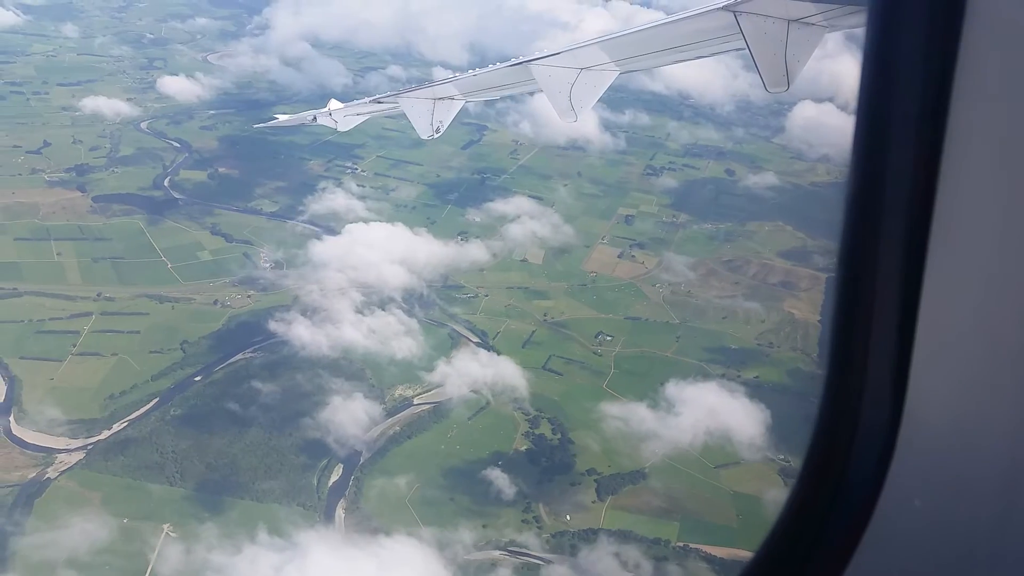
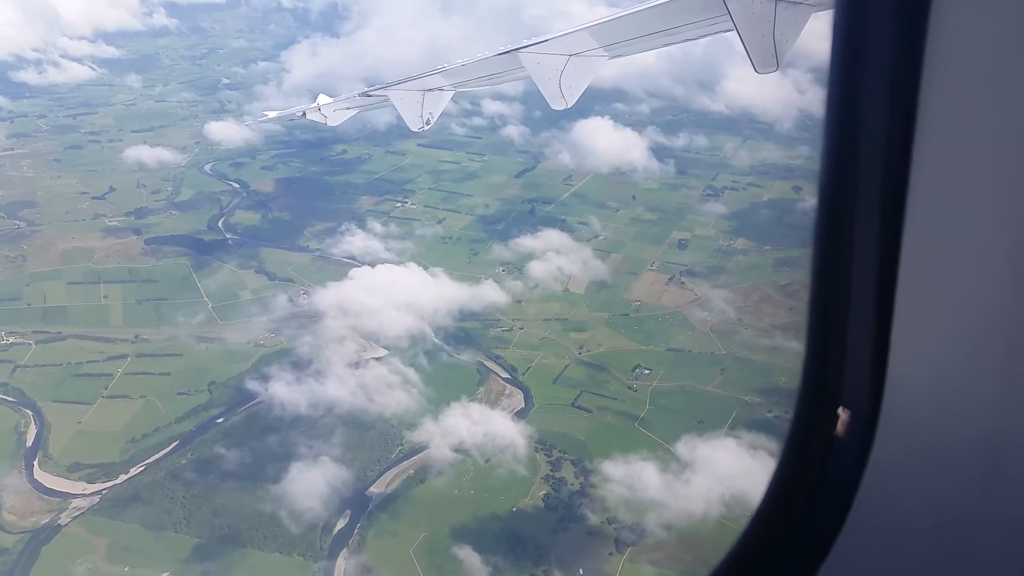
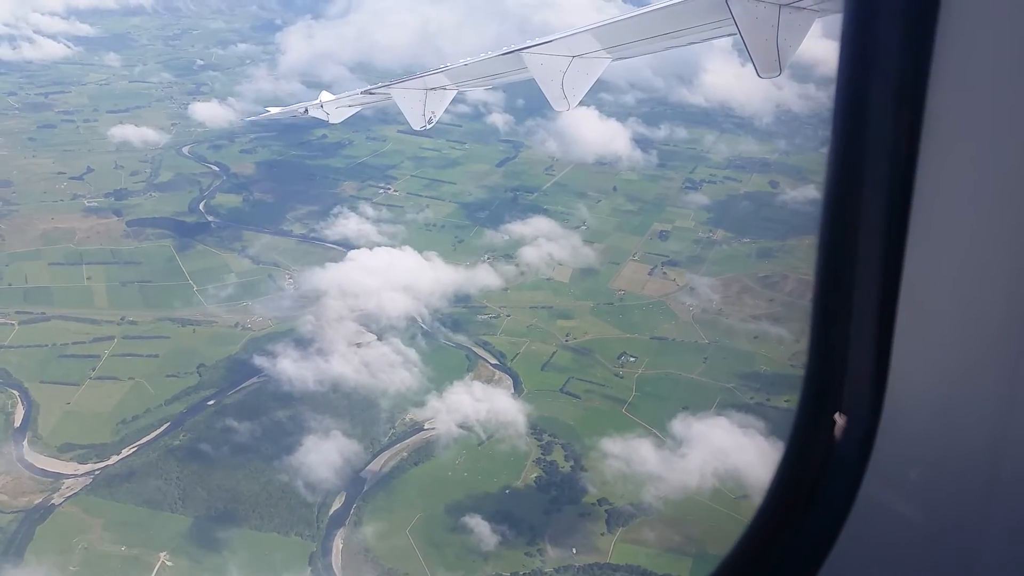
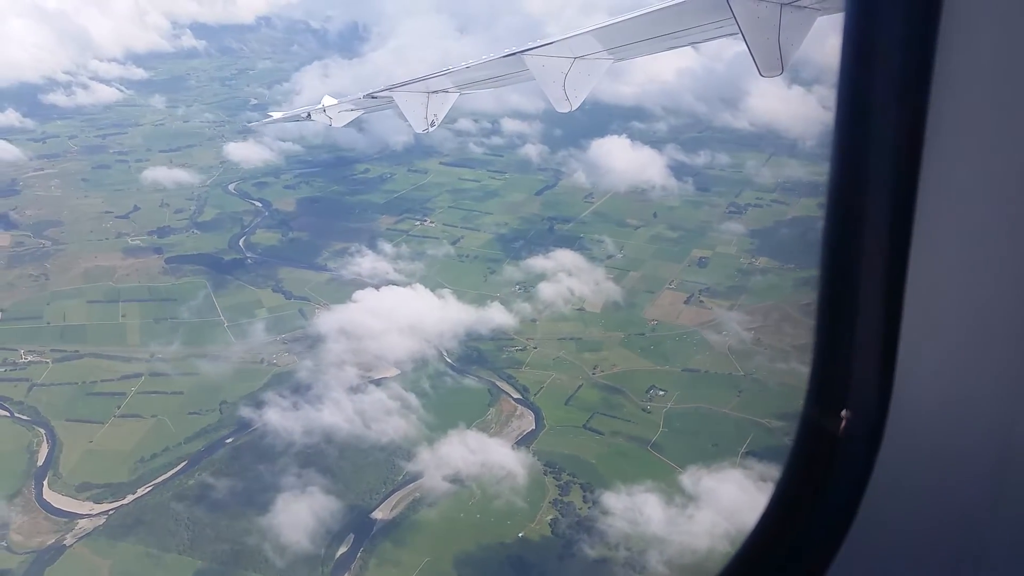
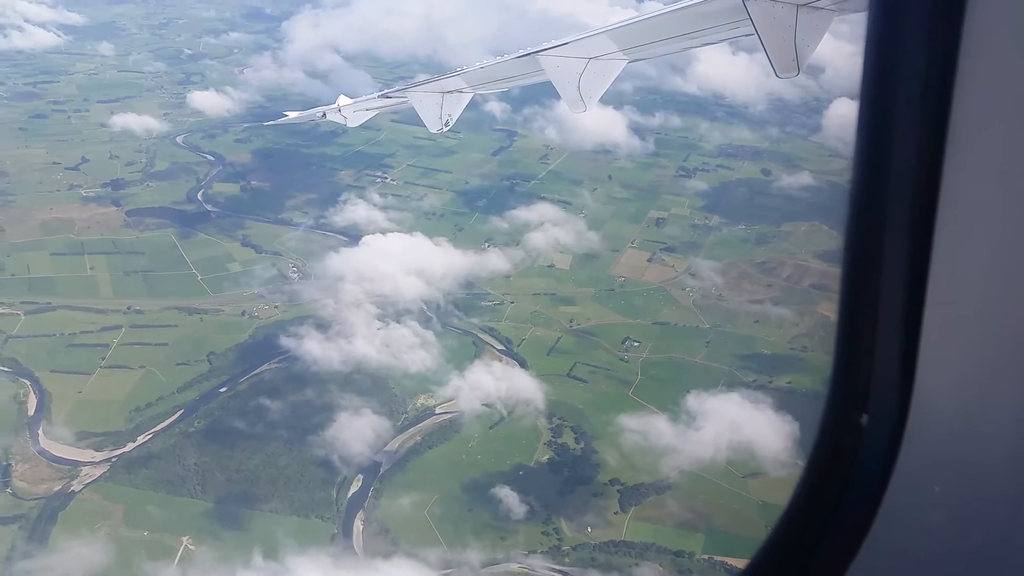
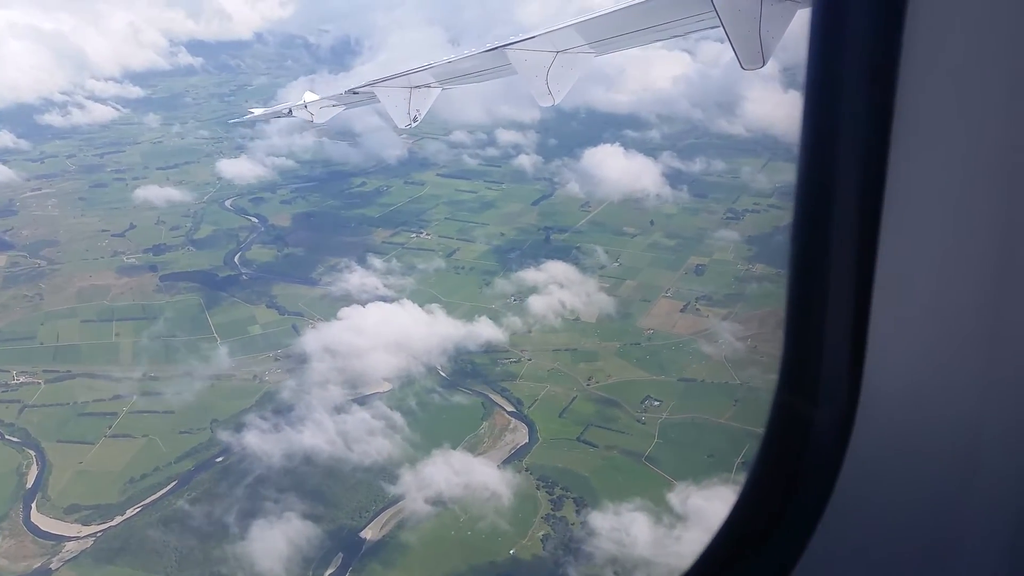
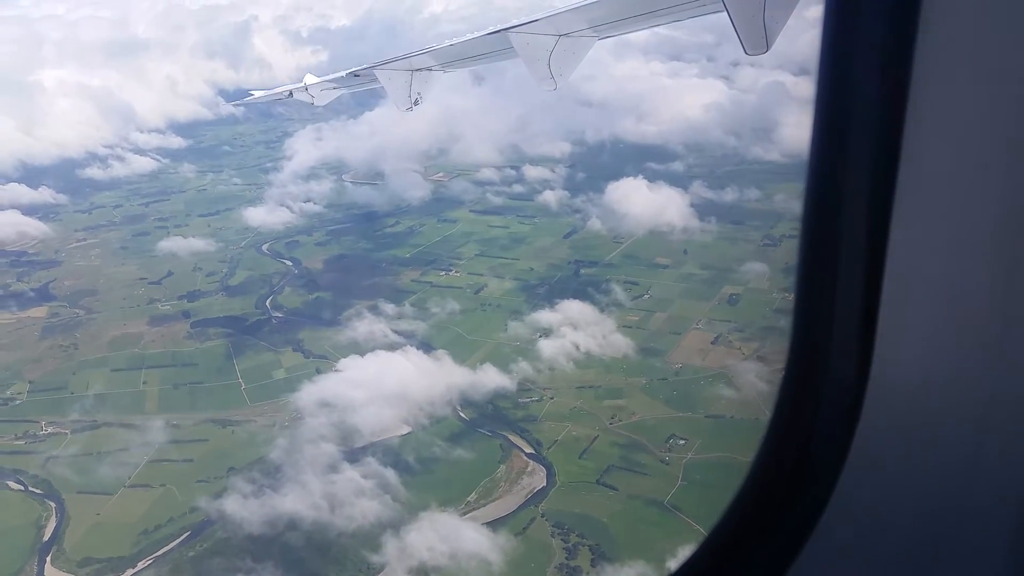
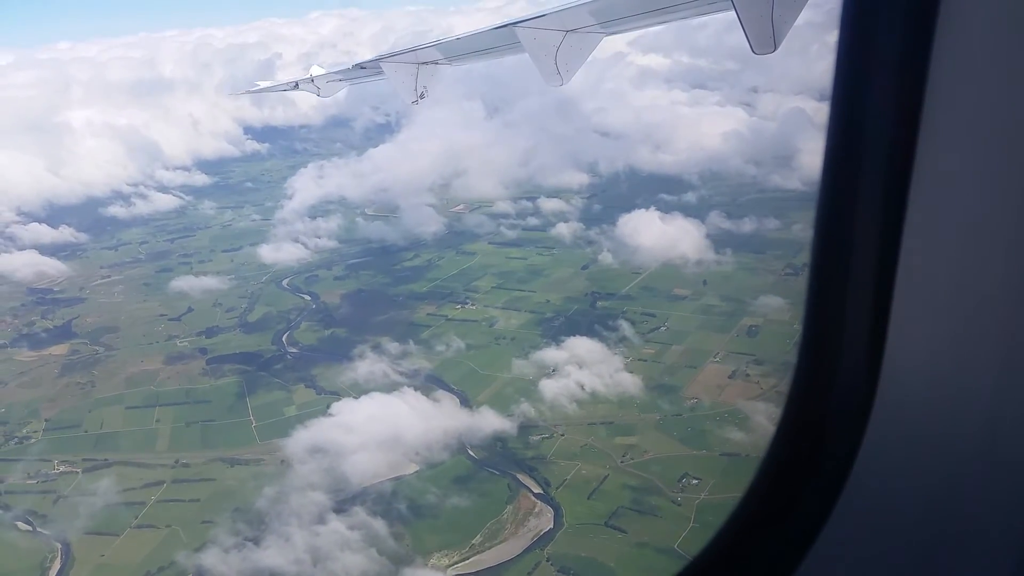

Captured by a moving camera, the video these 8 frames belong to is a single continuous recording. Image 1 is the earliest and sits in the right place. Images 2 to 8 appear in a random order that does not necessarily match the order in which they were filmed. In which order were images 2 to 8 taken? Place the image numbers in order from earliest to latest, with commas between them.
5, 3, 2, 4, 6, 7, 8
